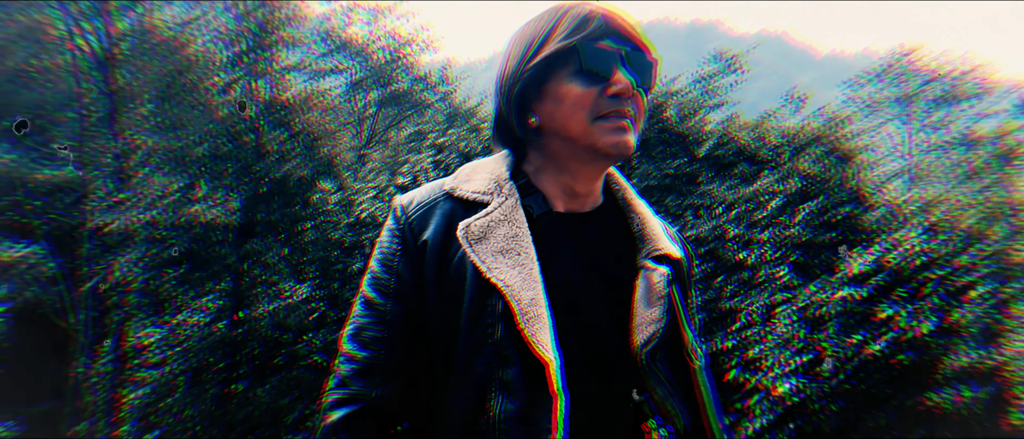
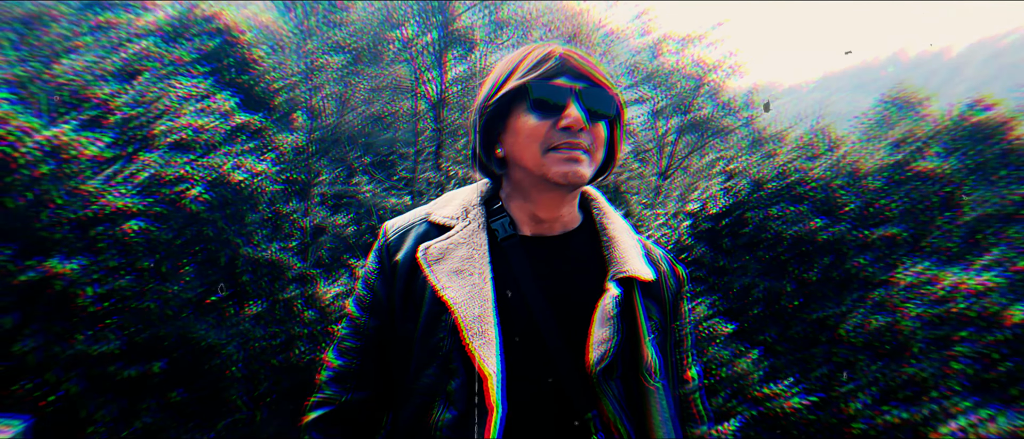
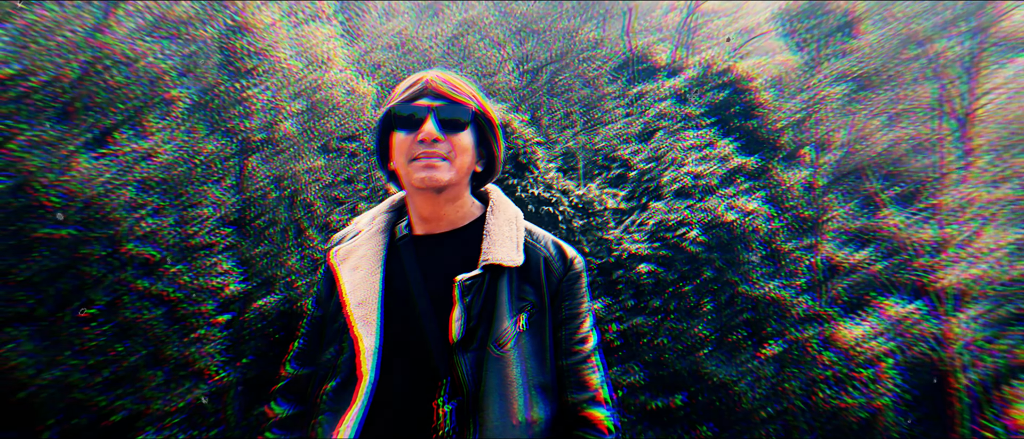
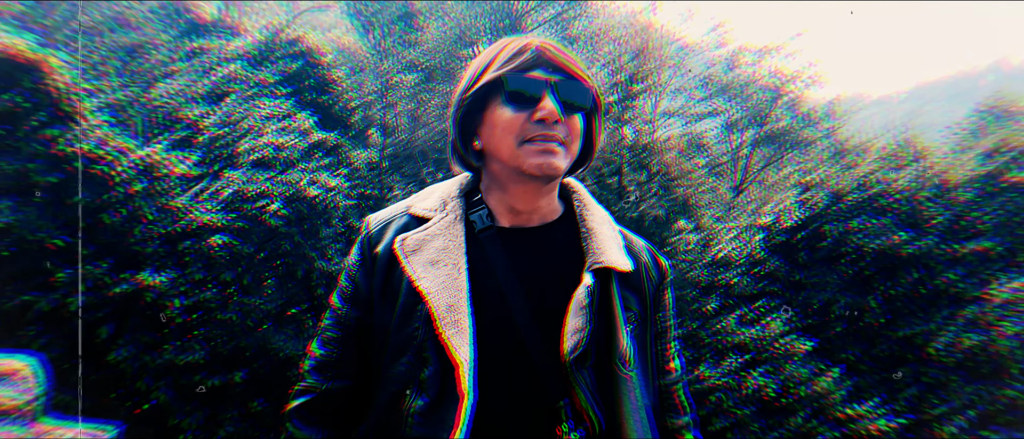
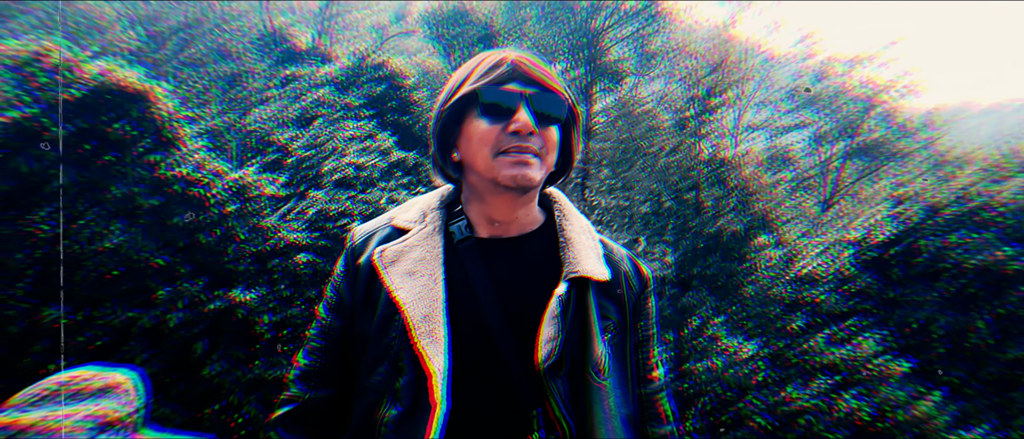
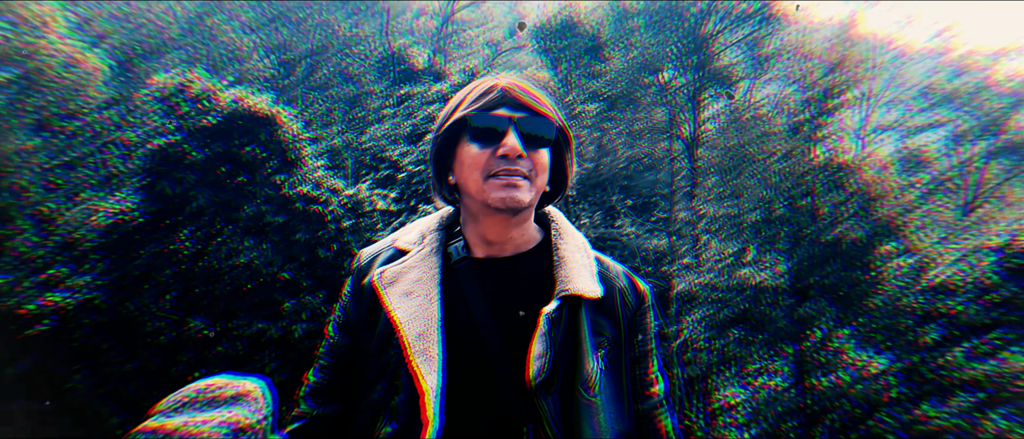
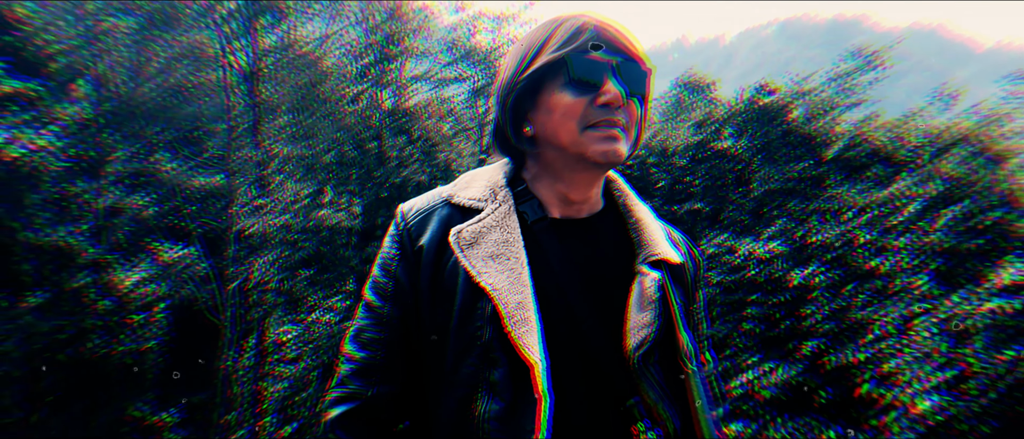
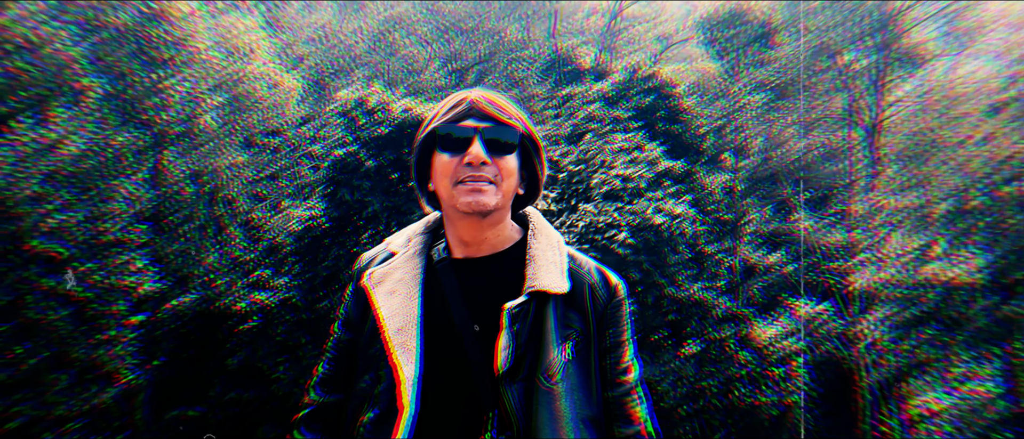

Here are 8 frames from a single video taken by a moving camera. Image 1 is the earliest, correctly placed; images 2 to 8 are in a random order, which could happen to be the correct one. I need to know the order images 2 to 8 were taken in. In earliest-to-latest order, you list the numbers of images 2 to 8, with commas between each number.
7, 2, 4, 5, 6, 8, 3
